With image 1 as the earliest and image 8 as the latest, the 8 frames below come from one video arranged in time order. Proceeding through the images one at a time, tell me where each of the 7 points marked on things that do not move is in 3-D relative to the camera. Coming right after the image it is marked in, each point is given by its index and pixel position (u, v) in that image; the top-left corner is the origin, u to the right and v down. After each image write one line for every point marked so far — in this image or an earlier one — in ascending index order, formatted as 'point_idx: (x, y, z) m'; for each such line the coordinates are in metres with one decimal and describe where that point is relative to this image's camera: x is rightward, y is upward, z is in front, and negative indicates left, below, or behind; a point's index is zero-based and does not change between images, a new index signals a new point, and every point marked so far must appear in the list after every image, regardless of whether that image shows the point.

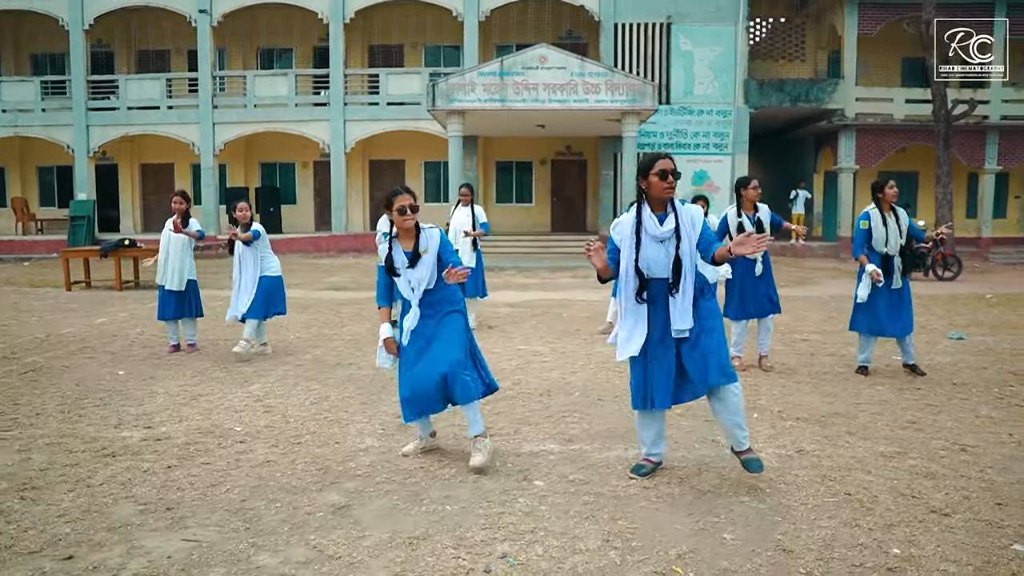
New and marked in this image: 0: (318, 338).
0: (-2.1, -0.5, +8.3) m
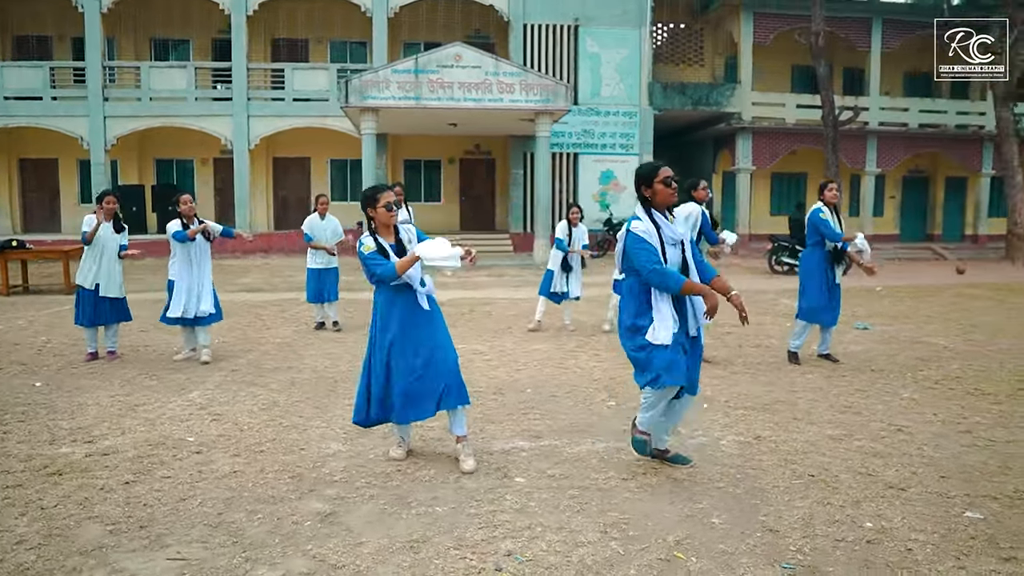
0: (-2.8, -0.6, +8.0) m
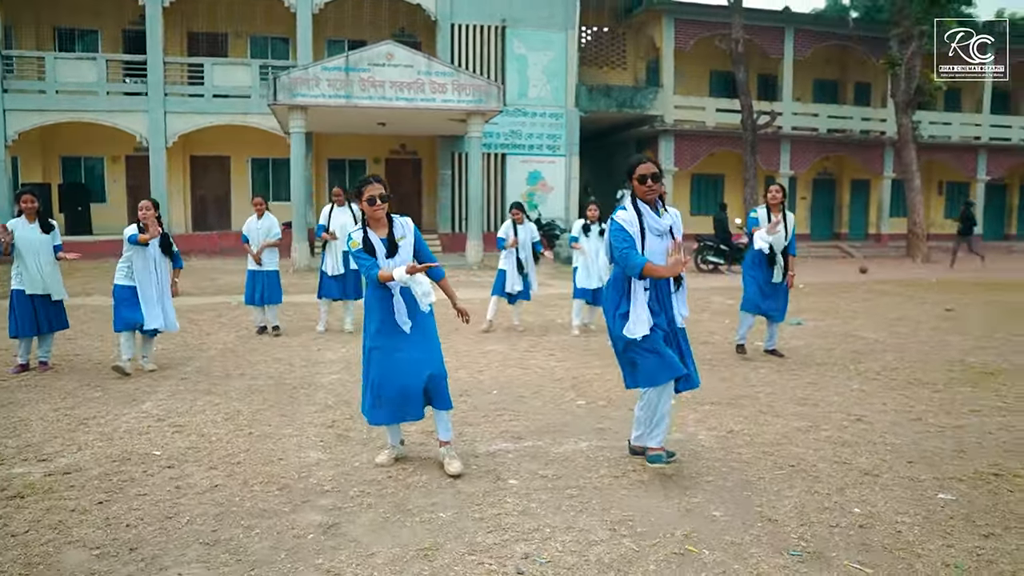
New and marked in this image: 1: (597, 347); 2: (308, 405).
0: (-3.2, -0.6, +7.6) m
1: (+0.9, -0.6, +8.1) m
2: (-1.5, -0.8, +5.5) m
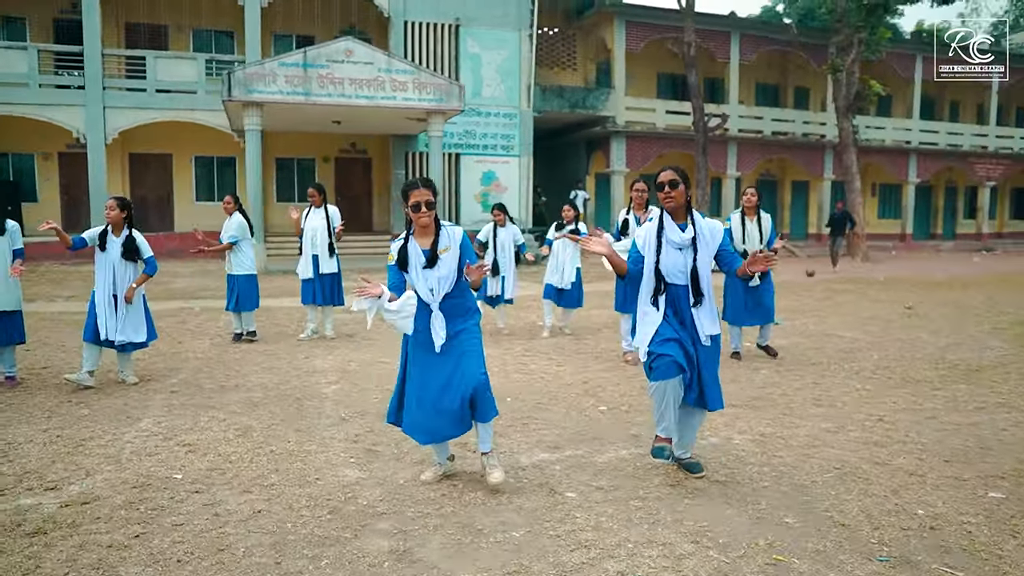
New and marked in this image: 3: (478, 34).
0: (-3.2, -0.7, +7.1) m
1: (+0.8, -0.6, +7.9) m
2: (-1.3, -0.9, +5.2) m
3: (-0.8, +6.1, +18.3) m
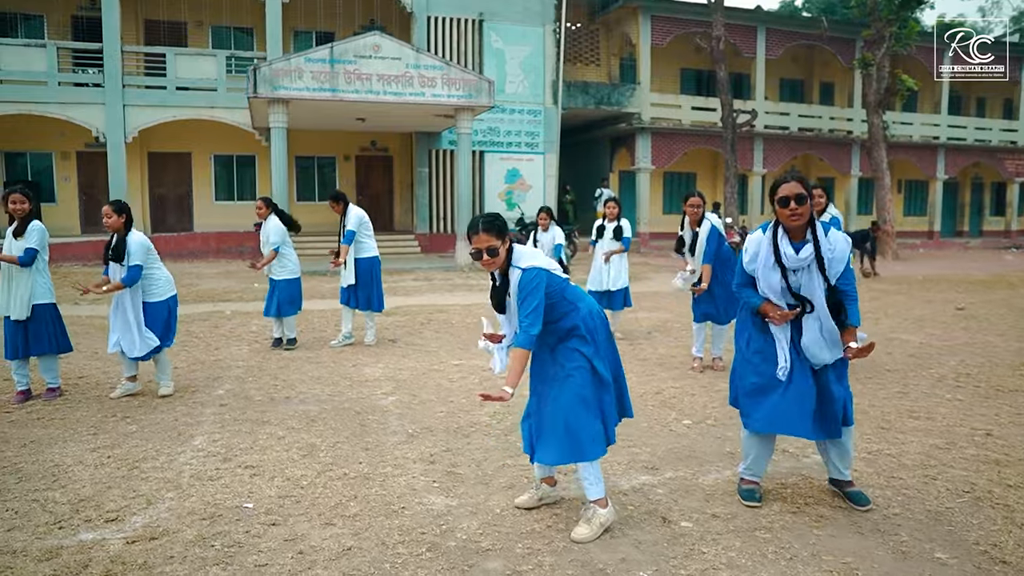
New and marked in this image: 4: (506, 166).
0: (-2.7, -0.7, +6.8) m
1: (+1.3, -0.7, +7.5) m
2: (-0.8, -0.9, +4.8) m
3: (-0.2, +6.1, +17.9) m
4: (-0.1, +2.9, +18.2) m
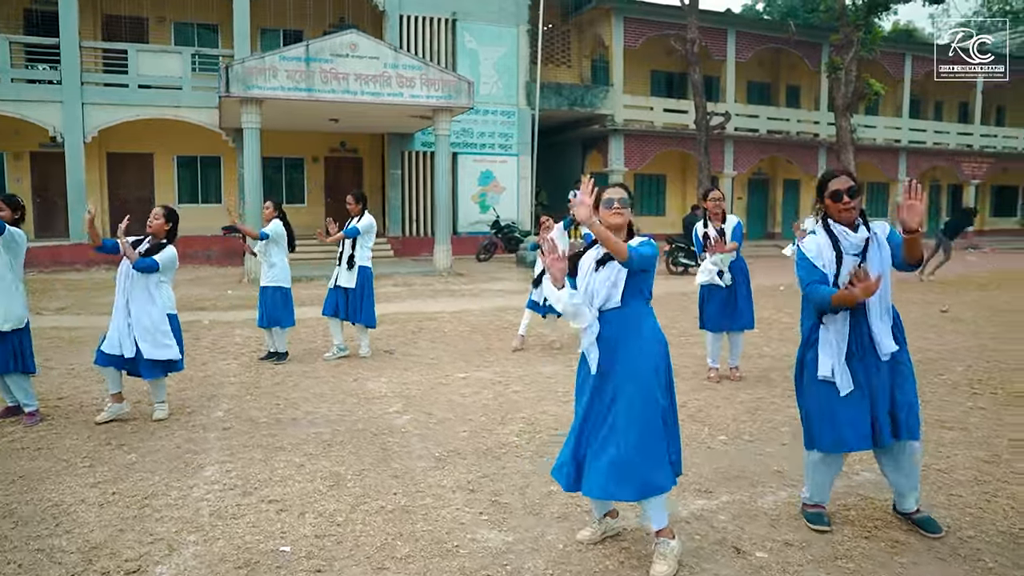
0: (-2.6, -0.8, +6.3) m
1: (+1.4, -0.7, +7.3) m
2: (-0.6, -1.0, +4.5) m
3: (-0.8, +6.0, +17.6) m
4: (-0.7, +2.8, +17.9) m
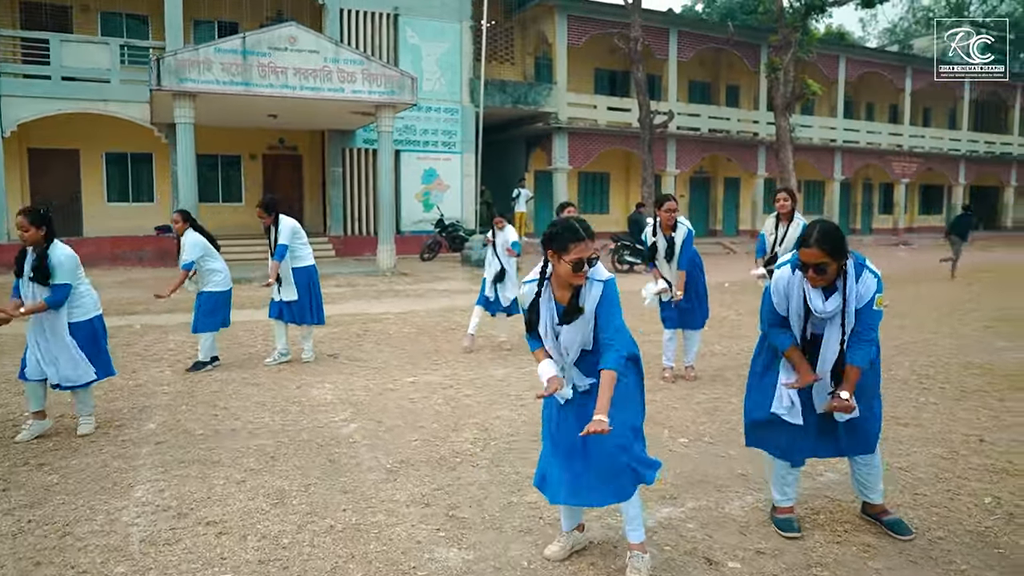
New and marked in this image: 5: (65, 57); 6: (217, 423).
0: (-3.0, -0.8, +5.9) m
1: (+0.9, -0.7, +7.2) m
2: (-0.8, -1.0, +4.2) m
3: (-2.1, +6.0, +17.3) m
4: (-2.0, +2.8, +17.5) m
5: (-8.3, +4.3, +14.1) m
6: (-2.0, -0.9, +5.2) m
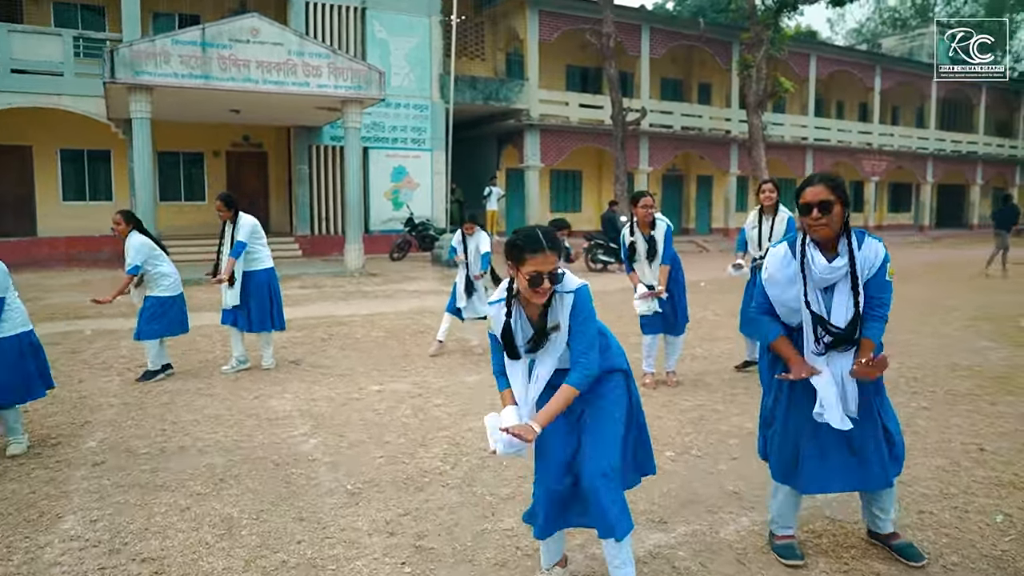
0: (-3.2, -0.9, +5.4) m
1: (+0.7, -0.7, +6.9) m
2: (-1.0, -1.0, +3.8) m
3: (-2.8, +6.0, +16.8) m
4: (-2.7, +2.8, +17.1) m
5: (-8.8, +4.2, +13.4) m
6: (-2.2, -0.9, +4.7) m
